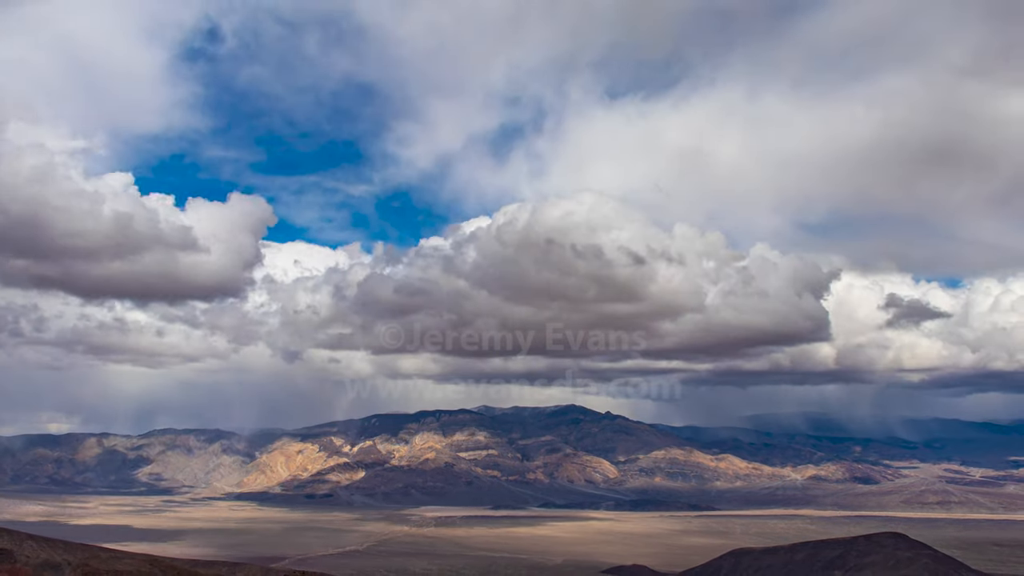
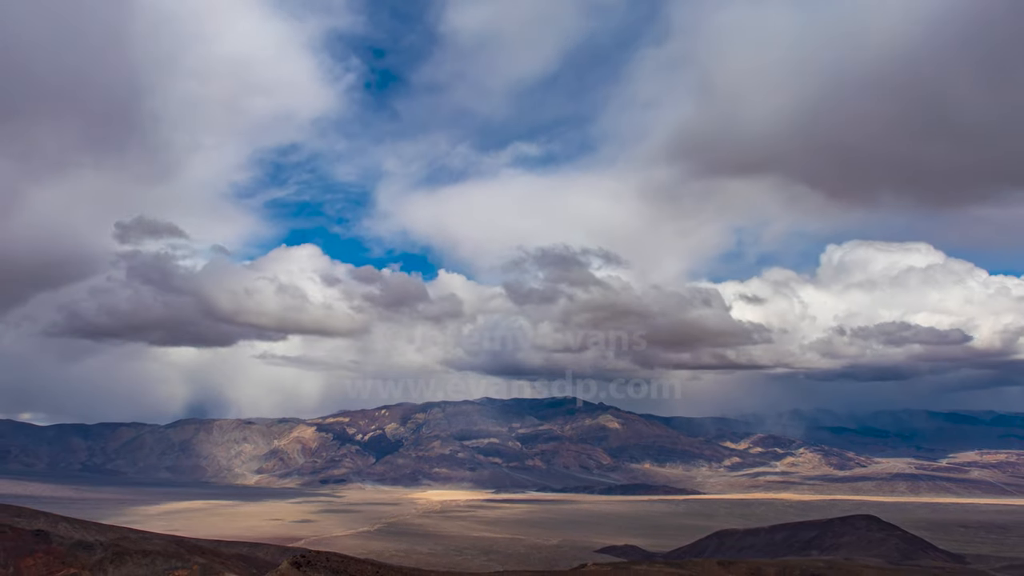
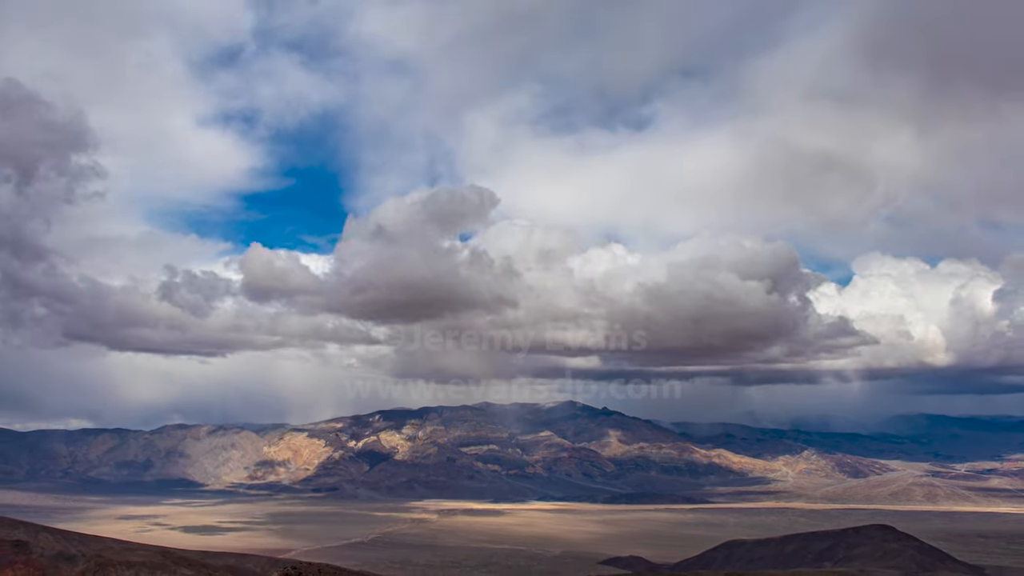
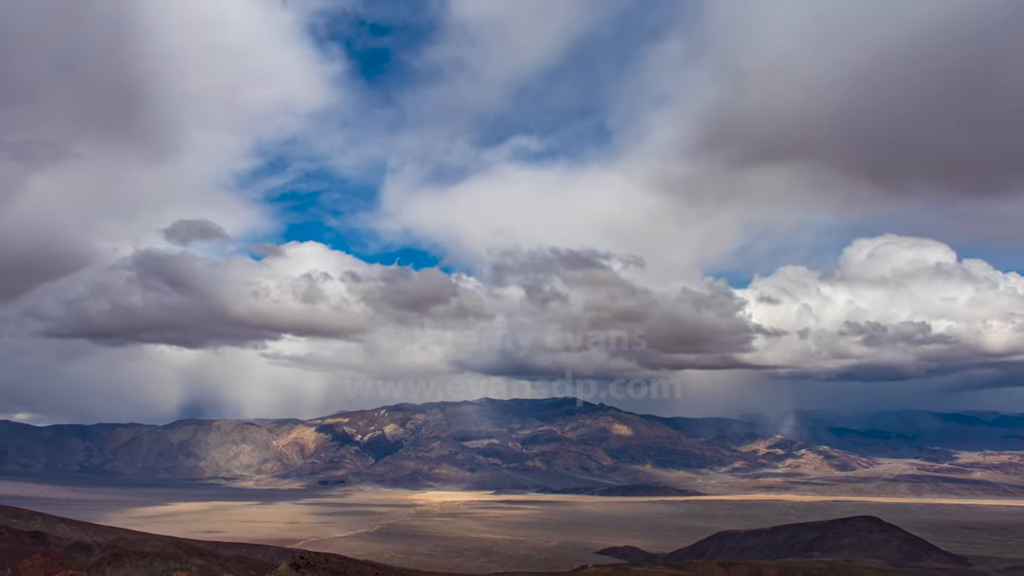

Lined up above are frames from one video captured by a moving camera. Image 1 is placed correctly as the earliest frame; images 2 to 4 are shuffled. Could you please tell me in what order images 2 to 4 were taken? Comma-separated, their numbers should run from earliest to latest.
3, 4, 2
